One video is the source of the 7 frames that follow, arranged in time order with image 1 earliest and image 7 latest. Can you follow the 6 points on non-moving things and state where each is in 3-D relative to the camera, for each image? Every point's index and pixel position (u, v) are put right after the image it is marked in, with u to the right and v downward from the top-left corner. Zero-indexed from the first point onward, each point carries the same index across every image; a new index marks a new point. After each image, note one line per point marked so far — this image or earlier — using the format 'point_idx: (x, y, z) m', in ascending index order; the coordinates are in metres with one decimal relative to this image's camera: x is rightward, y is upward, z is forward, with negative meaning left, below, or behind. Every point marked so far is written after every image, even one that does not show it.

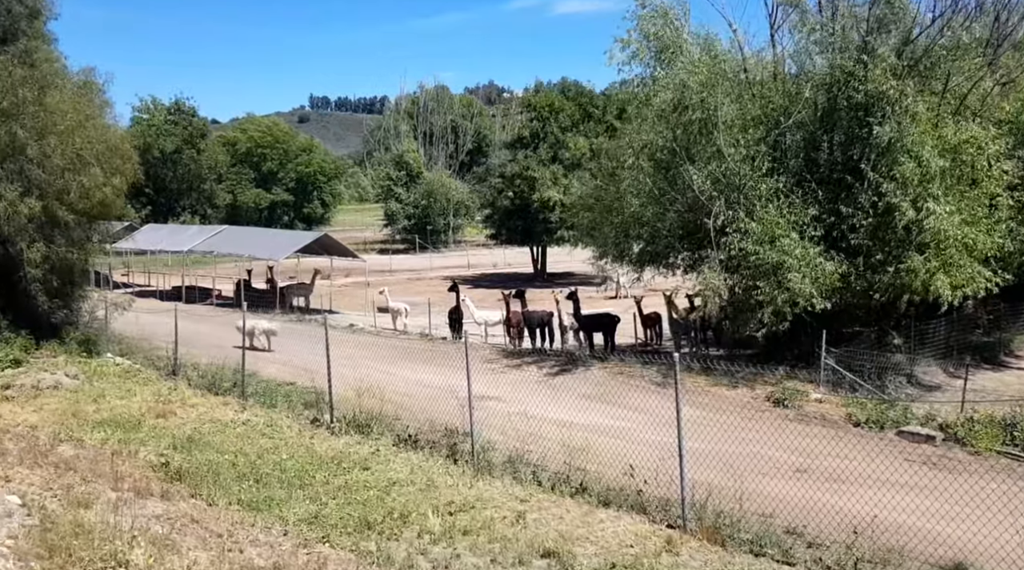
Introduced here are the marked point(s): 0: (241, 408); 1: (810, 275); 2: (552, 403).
0: (-4.1, -1.9, +15.4) m
1: (+5.1, +0.2, +17.5) m
2: (+0.7, -2.0, +17.1) m
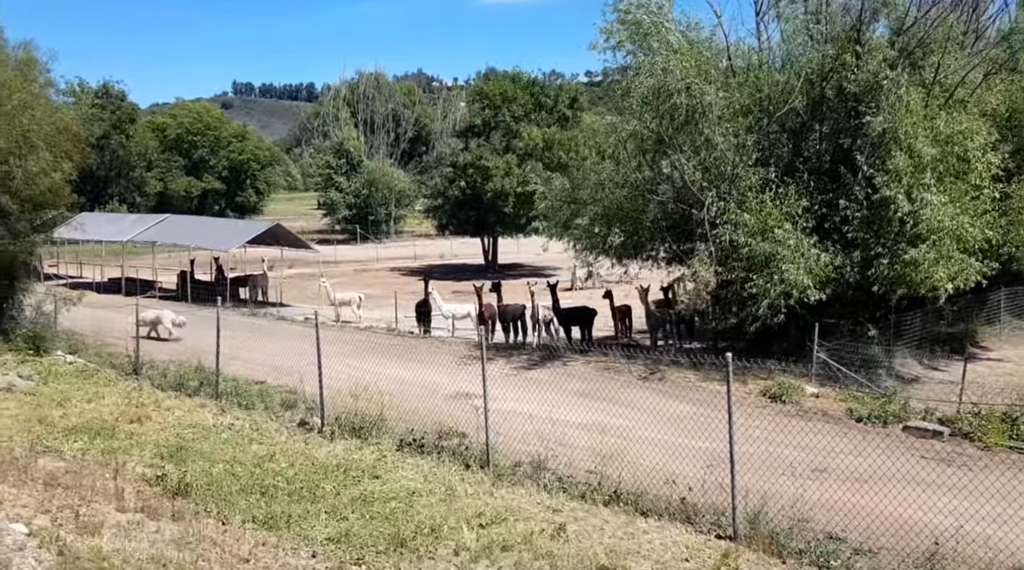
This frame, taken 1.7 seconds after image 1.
0: (-4.1, -1.8, +14.4) m
1: (+4.9, +0.3, +17.1) m
2: (+0.5, -1.9, +16.4) m
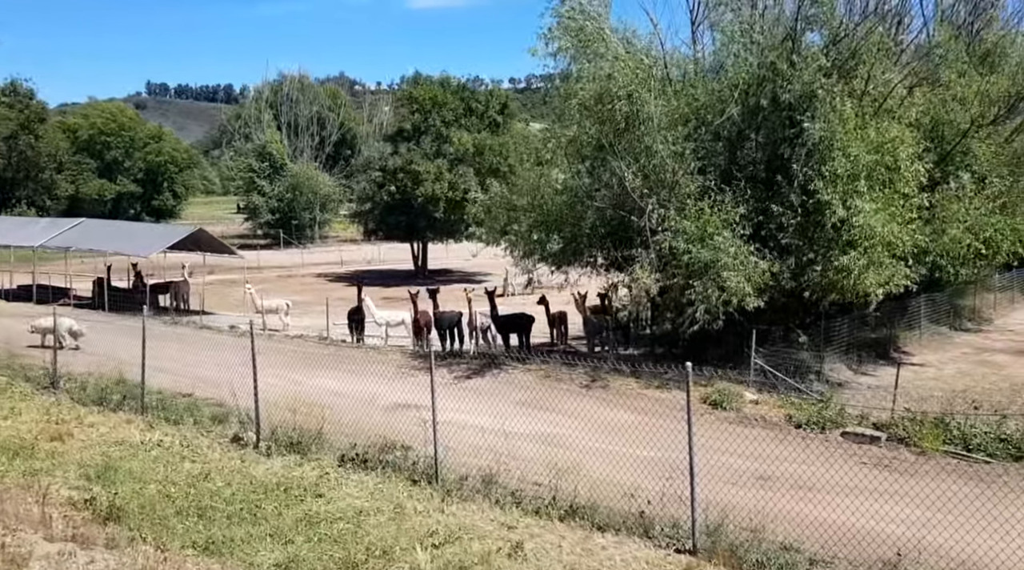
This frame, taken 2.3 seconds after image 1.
0: (-4.9, -1.9, +13.7) m
1: (+3.9, +0.2, +17.2) m
2: (-0.4, -2.0, +16.1) m
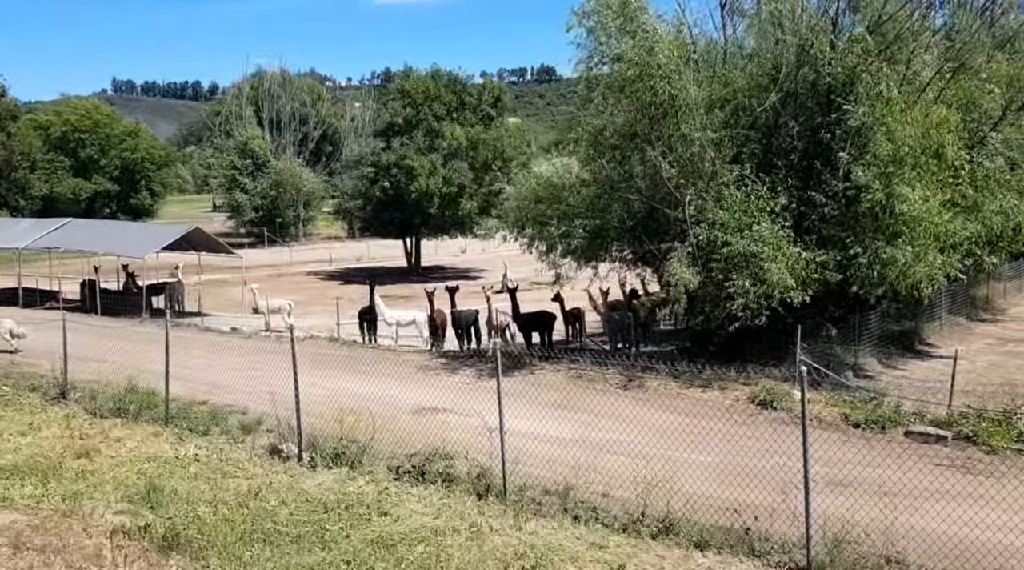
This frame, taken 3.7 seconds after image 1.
0: (-4.2, -1.9, +12.8) m
1: (+4.5, +0.3, +16.5) m
2: (+0.2, -2.0, +15.3) m
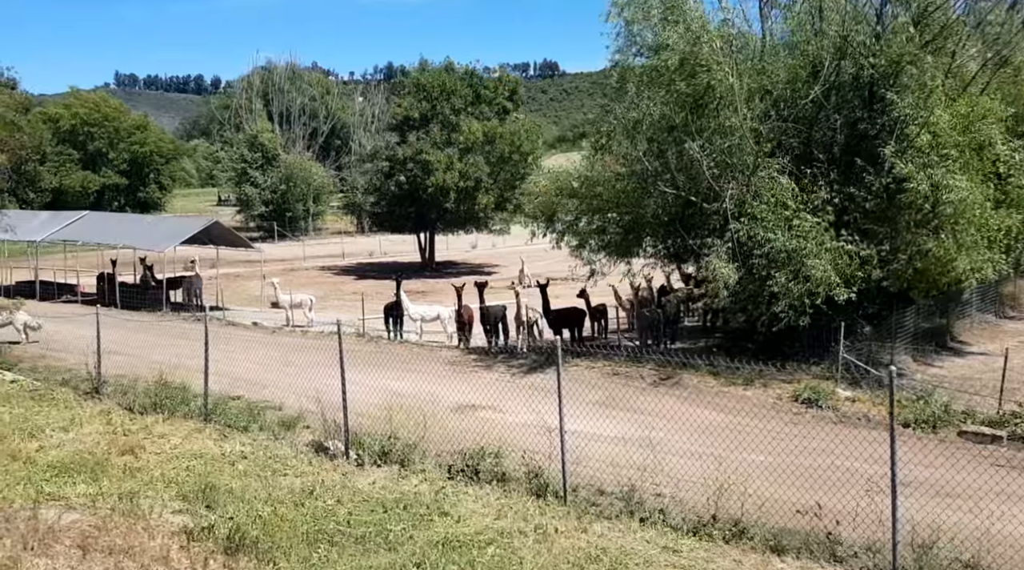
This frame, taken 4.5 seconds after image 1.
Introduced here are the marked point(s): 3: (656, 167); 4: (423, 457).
0: (-3.6, -1.9, +12.5) m
1: (+5.1, +0.4, +16.2) m
2: (+0.8, -1.9, +15.0) m
3: (+2.6, +2.1, +18.4) m
4: (-1.0, -2.0, +11.7) m
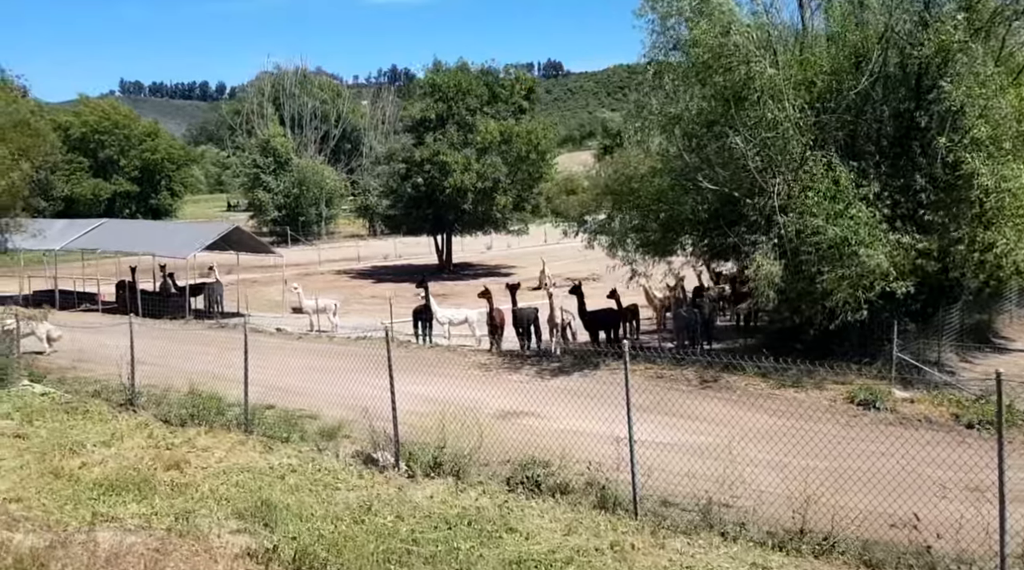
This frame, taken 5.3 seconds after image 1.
0: (-3.0, -1.9, +12.1) m
1: (+5.7, +0.4, +15.7) m
2: (+1.5, -1.9, +14.6) m
3: (+3.2, +2.1, +17.9) m
4: (-0.4, -2.0, +11.3) m
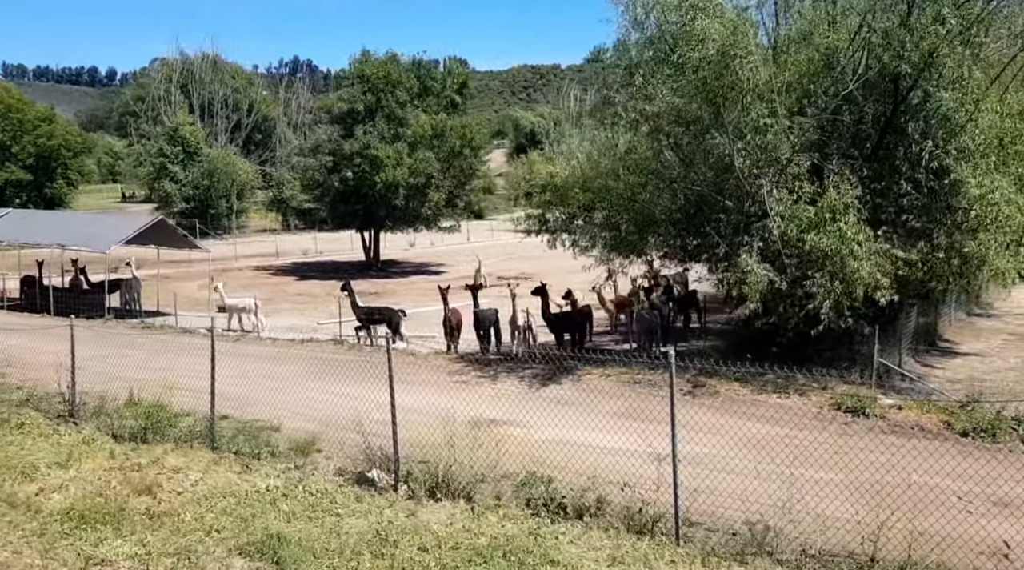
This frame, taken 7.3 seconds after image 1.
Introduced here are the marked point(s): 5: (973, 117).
0: (-2.9, -1.9, +10.8) m
1: (+5.4, +0.4, +15.3) m
2: (+1.3, -2.0, +13.8) m
3: (+2.7, +2.1, +17.3) m
4: (-0.3, -2.1, +10.3) m
5: (+7.0, +2.6, +15.6) m
